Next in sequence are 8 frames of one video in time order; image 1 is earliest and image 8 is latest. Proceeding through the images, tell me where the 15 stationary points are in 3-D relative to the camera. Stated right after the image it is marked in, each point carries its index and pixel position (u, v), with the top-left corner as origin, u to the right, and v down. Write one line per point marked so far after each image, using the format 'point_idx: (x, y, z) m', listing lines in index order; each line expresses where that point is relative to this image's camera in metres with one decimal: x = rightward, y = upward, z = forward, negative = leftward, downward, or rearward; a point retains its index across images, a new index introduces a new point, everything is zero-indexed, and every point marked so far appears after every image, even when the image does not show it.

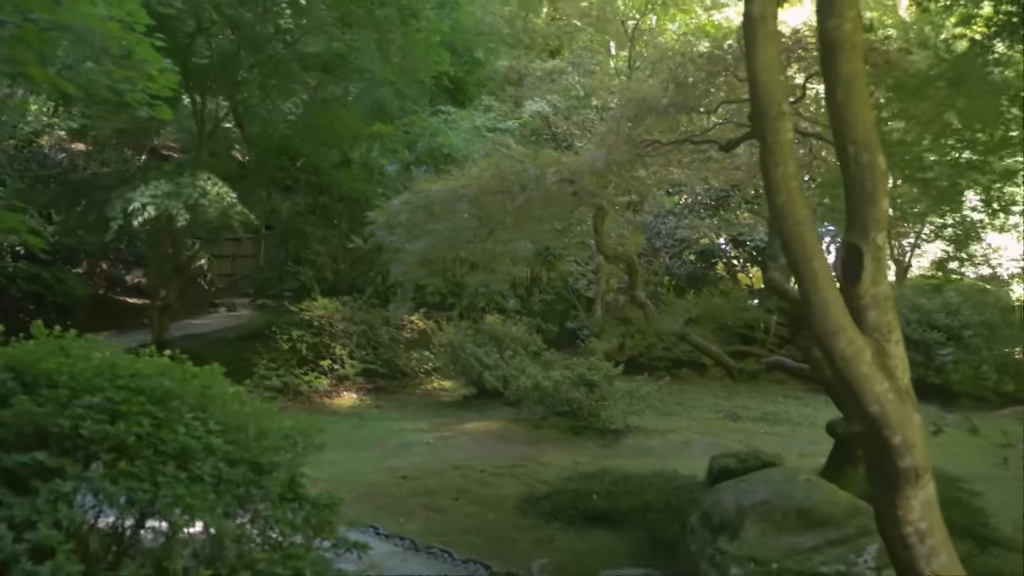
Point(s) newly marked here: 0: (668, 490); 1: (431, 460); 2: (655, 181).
0: (+0.7, -0.9, +5.7) m
1: (-0.5, -1.0, +6.9) m
2: (+0.7, +0.5, +6.3) m
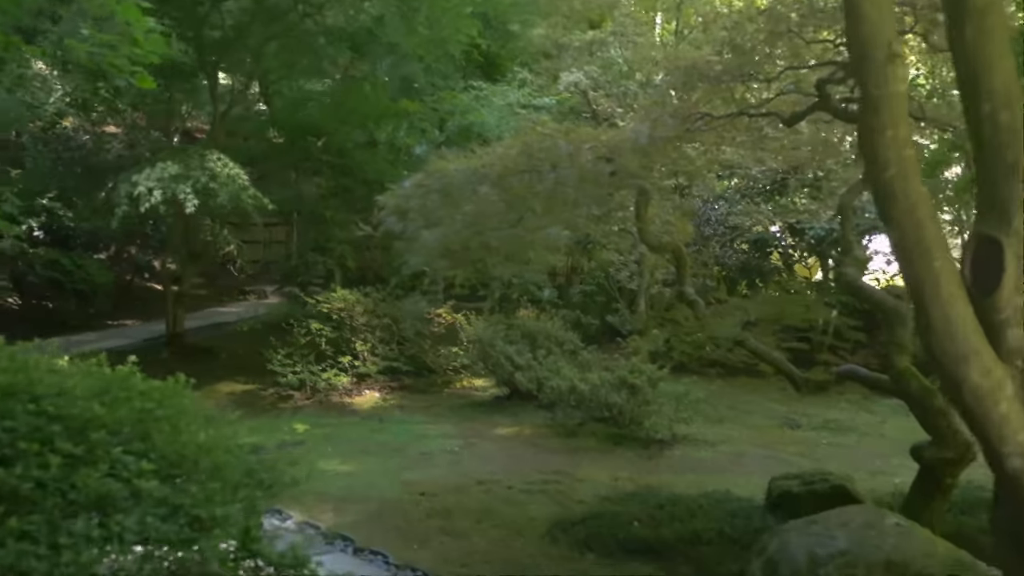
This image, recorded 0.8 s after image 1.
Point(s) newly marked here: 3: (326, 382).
0: (+0.8, -0.9, +5.0) m
1: (-0.3, -0.9, +6.2) m
2: (+0.9, +0.6, +5.5) m
3: (-1.3, -0.7, +8.4) m
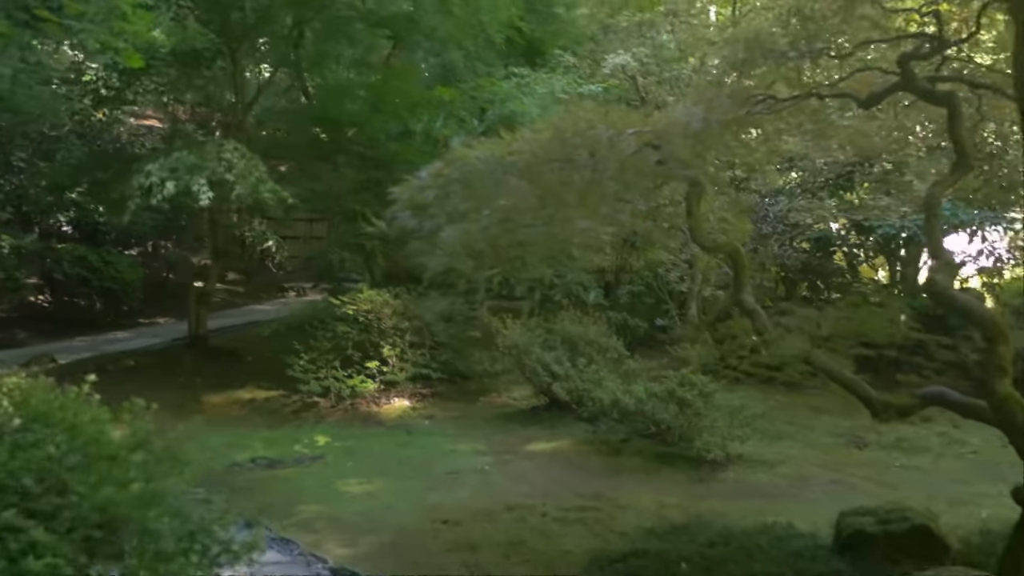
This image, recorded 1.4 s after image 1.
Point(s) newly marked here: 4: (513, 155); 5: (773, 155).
0: (+0.9, -1.0, +4.3) m
1: (-0.1, -0.9, +5.6) m
2: (+1.0, +0.5, +4.9) m
3: (-1.0, -0.7, +7.9) m
4: (0.0, +0.5, +4.3) m
5: (+1.0, +0.5, +4.7) m
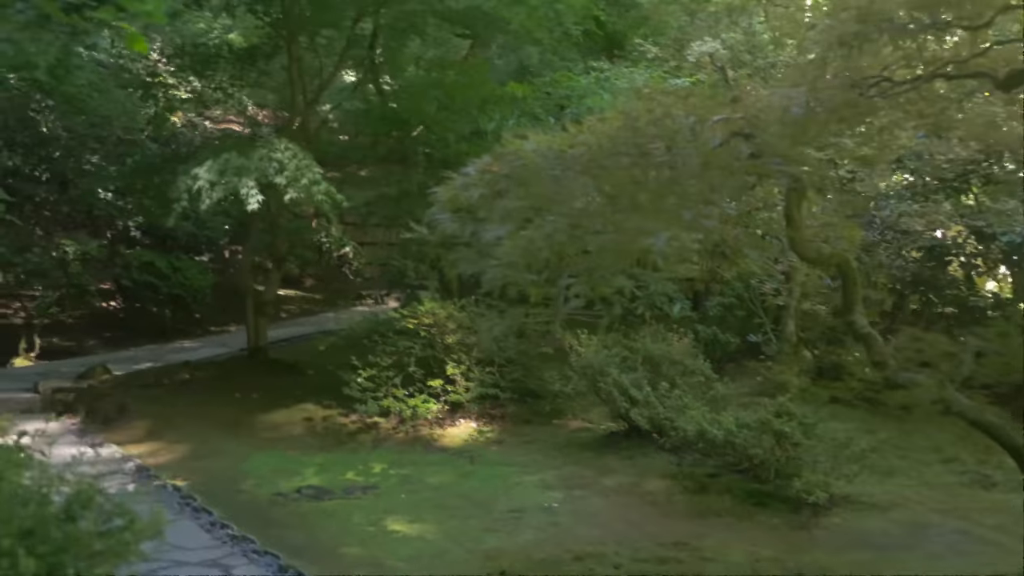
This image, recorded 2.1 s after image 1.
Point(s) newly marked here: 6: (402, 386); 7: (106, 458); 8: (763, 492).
0: (+1.1, -1.0, +3.6) m
1: (+0.1, -1.0, +4.9) m
2: (+1.2, +0.5, +4.1) m
3: (-0.6, -0.7, +7.2) m
4: (+0.2, +0.4, +3.6) m
5: (+1.2, +0.4, +4.0) m
6: (-0.7, -0.6, +7.4) m
7: (-2.3, -1.0, +7.0) m
8: (+1.1, -0.9, +5.4) m
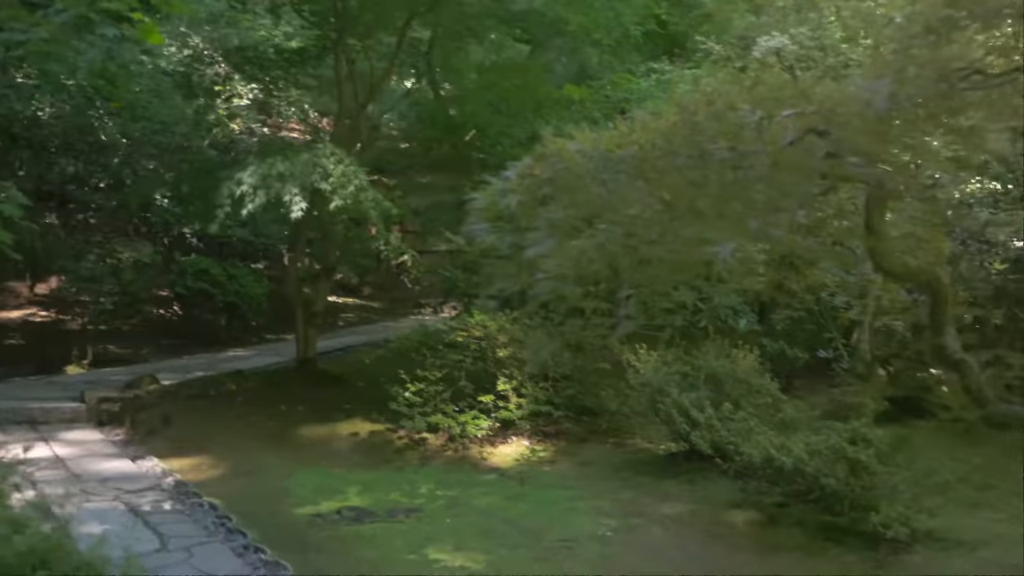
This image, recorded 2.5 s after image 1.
0: (+1.2, -1.1, +3.2) m
1: (+0.3, -1.1, +4.5) m
2: (+1.4, +0.4, +3.7) m
3: (-0.3, -0.8, +6.9) m
4: (+0.3, +0.4, +3.3) m
5: (+1.4, +0.4, +3.6) m
6: (-0.3, -0.7, +7.1) m
7: (-2.0, -1.0, +6.8) m
8: (+1.3, -0.9, +4.9) m
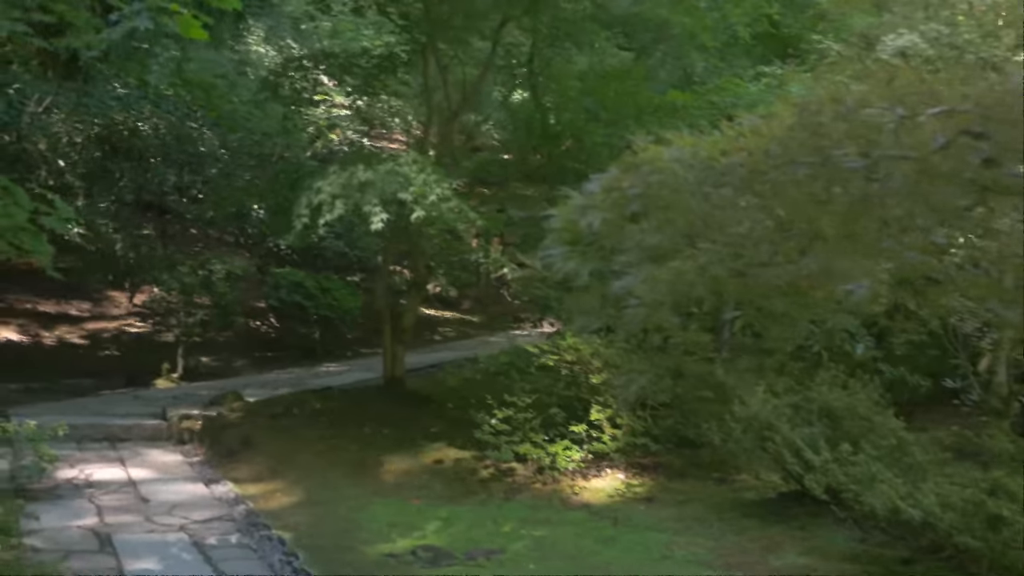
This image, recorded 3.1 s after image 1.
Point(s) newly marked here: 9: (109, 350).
0: (+1.4, -1.1, +2.5) m
1: (+0.6, -1.1, +4.0) m
2: (+1.6, +0.3, +3.1) m
3: (+0.2, -0.9, +6.4) m
4: (+0.5, +0.3, +2.8) m
5: (+1.6, +0.3, +3.0) m
6: (+0.2, -0.8, +6.6) m
7: (-1.5, -1.1, +6.4) m
8: (+1.6, -1.0, +4.3) m
9: (-3.7, -0.6, +11.2) m
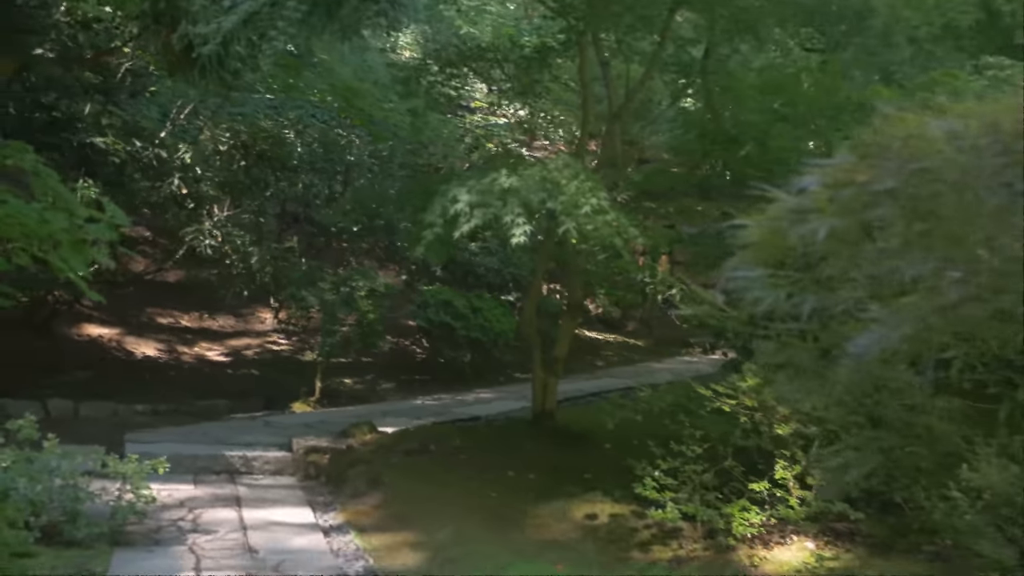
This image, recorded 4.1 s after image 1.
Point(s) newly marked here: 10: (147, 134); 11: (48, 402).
0: (+1.6, -1.2, +1.3) m
1: (+1.0, -1.2, +2.9) m
2: (+1.9, +0.2, +1.9) m
3: (+0.9, -1.0, +5.4) m
4: (+0.8, +0.2, +1.7) m
5: (+1.9, +0.2, +1.8) m
6: (+0.9, -0.9, +5.6) m
7: (-0.8, -1.2, +5.6) m
8: (+2.0, -1.2, +3.1) m
9: (-2.3, -0.7, +10.6) m
10: (-2.8, +1.2, +9.5) m
11: (-3.0, -0.7, +8.1) m
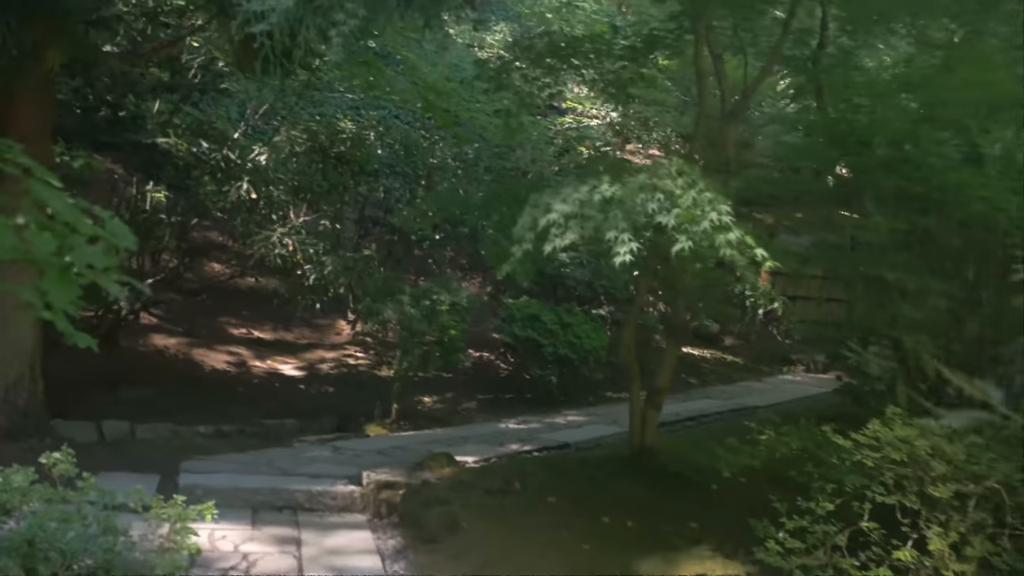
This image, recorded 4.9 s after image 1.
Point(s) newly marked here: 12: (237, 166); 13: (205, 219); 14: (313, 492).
0: (+1.7, -1.3, +0.5) m
1: (+1.2, -1.3, +2.1) m
2: (+2.0, +0.1, +1.0) m
3: (+1.3, -1.1, +4.5) m
4: (+0.9, +0.1, +0.9) m
5: (+2.0, +0.1, +0.9) m
6: (+1.3, -1.0, +4.7) m
7: (-0.4, -1.3, +4.9) m
8: (+2.2, -1.3, +2.2) m
9: (-1.5, -0.8, +10.0) m
10: (-2.1, +1.1, +8.9) m
11: (-2.5, -0.8, +7.5) m
12: (-2.0, +0.9, +9.0) m
13: (-2.4, +0.5, +9.4) m
14: (-1.0, -1.0, +6.3) m
